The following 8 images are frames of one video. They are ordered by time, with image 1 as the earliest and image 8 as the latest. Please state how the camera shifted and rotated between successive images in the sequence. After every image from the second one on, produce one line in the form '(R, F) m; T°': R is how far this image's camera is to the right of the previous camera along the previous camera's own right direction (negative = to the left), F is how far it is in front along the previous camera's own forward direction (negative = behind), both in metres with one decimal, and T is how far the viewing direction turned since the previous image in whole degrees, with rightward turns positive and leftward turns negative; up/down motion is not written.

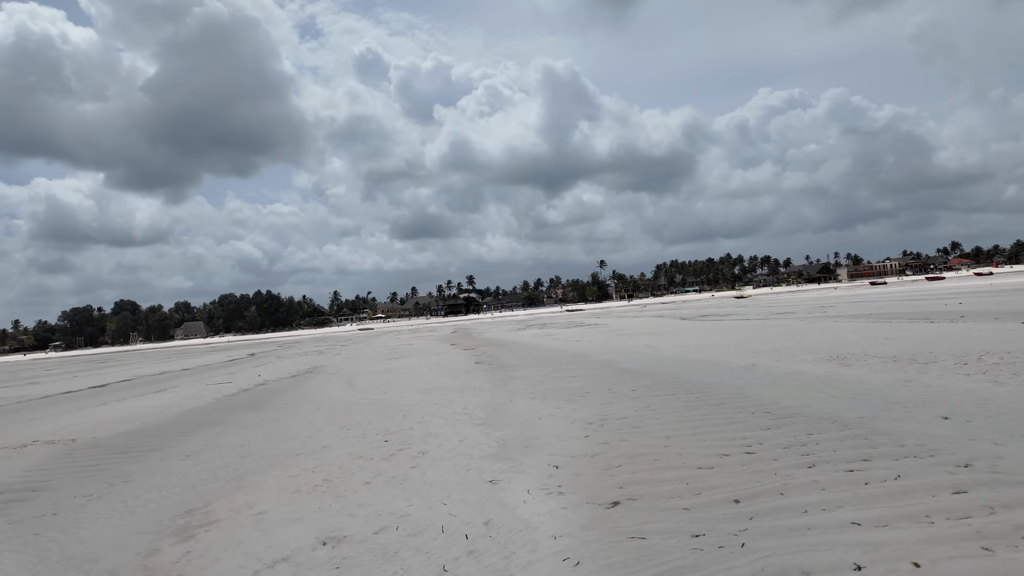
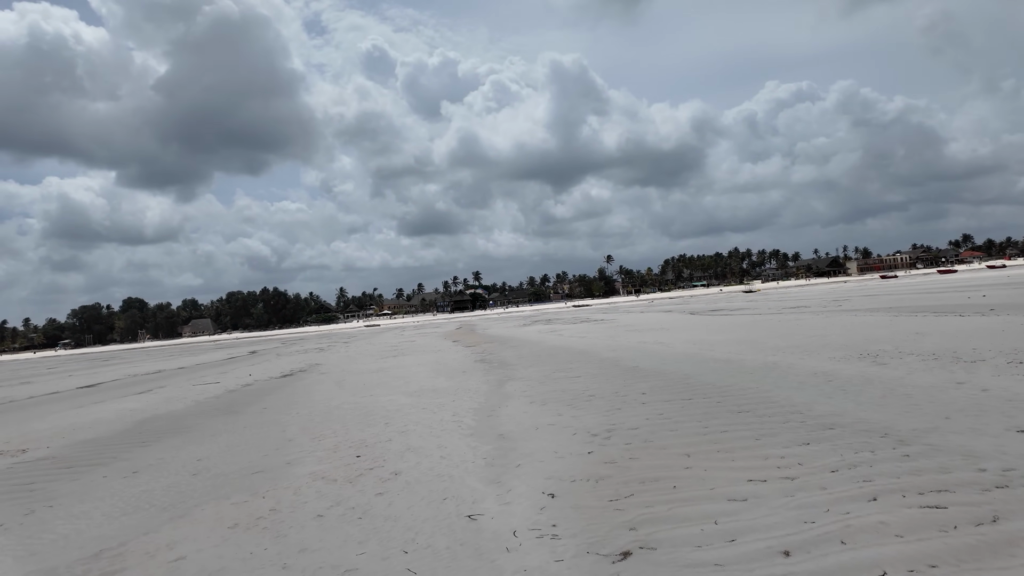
(+0.2, +1.2) m; -1°
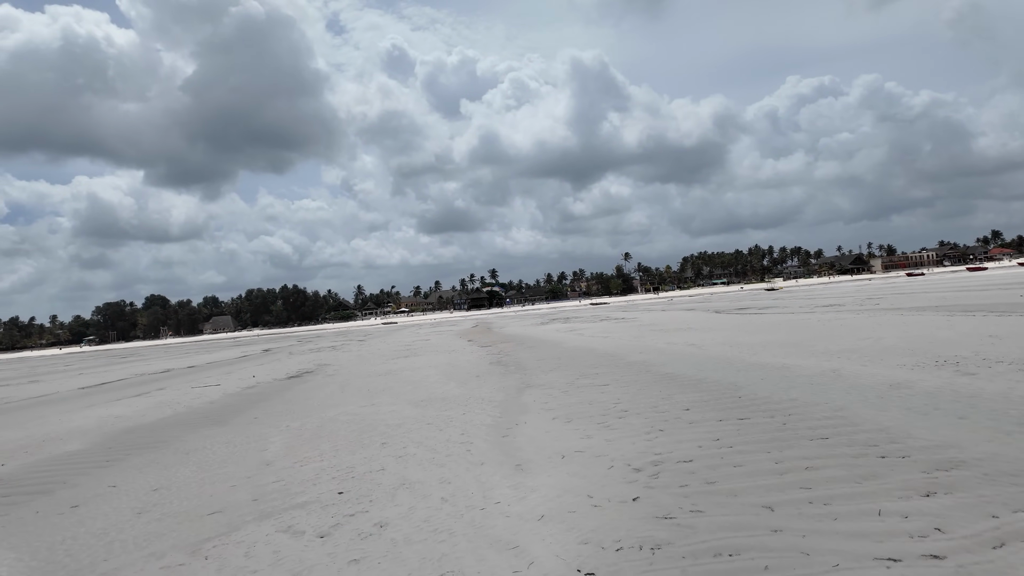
(0.0, +1.6) m; -2°
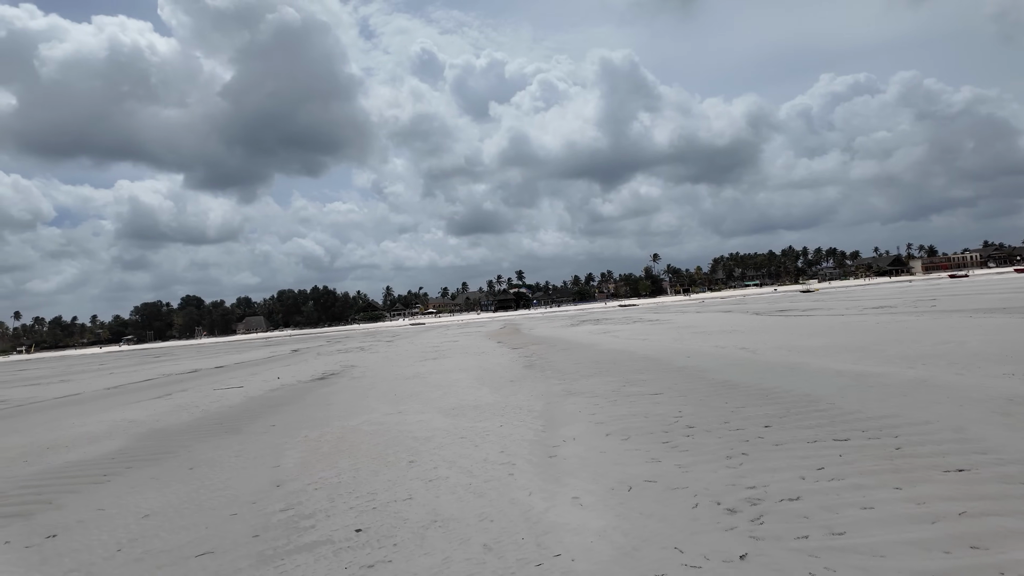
(-0.3, +1.2) m; -3°
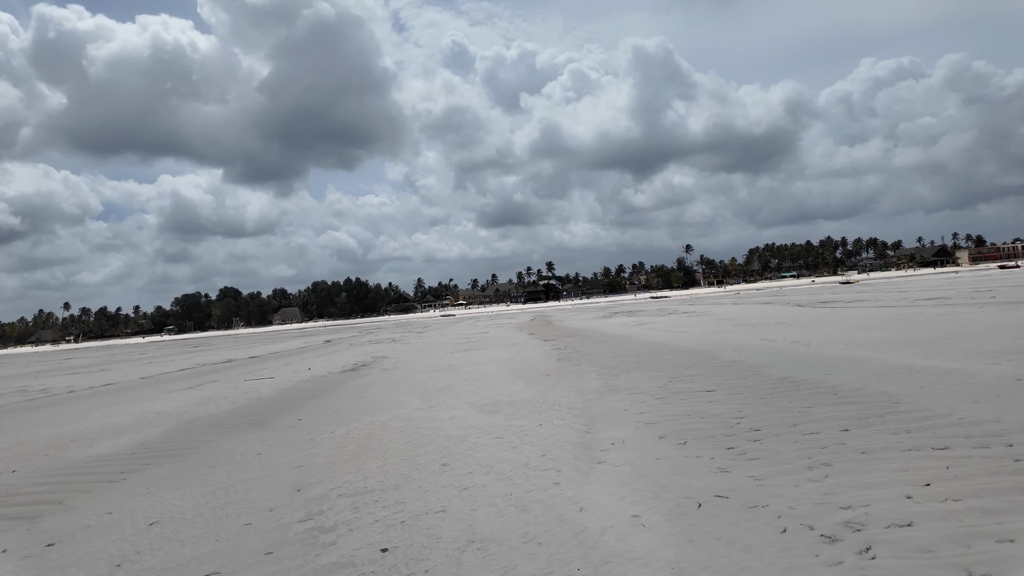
(-0.1, +0.8) m; -3°
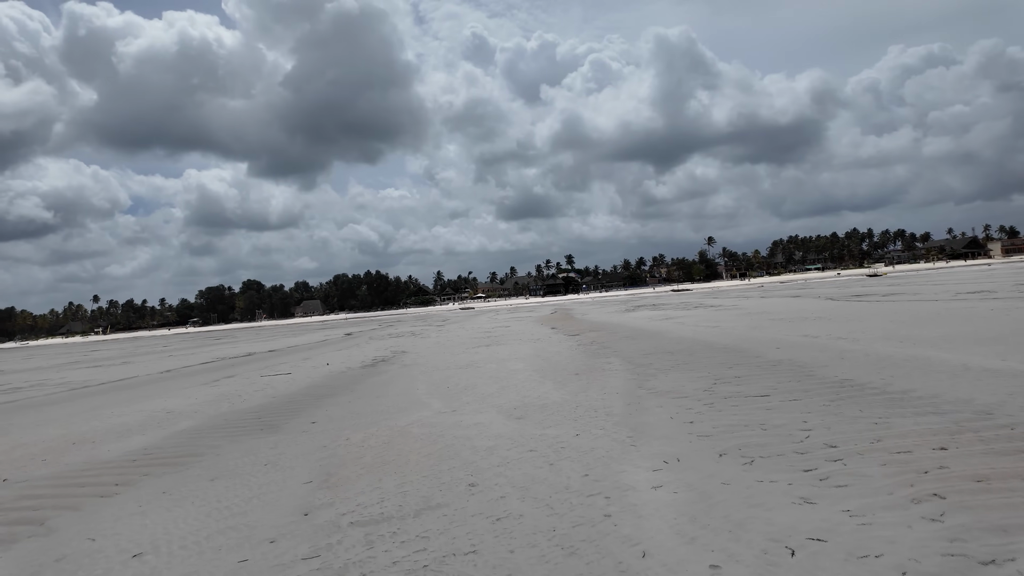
(-0.2, +0.9) m; -2°
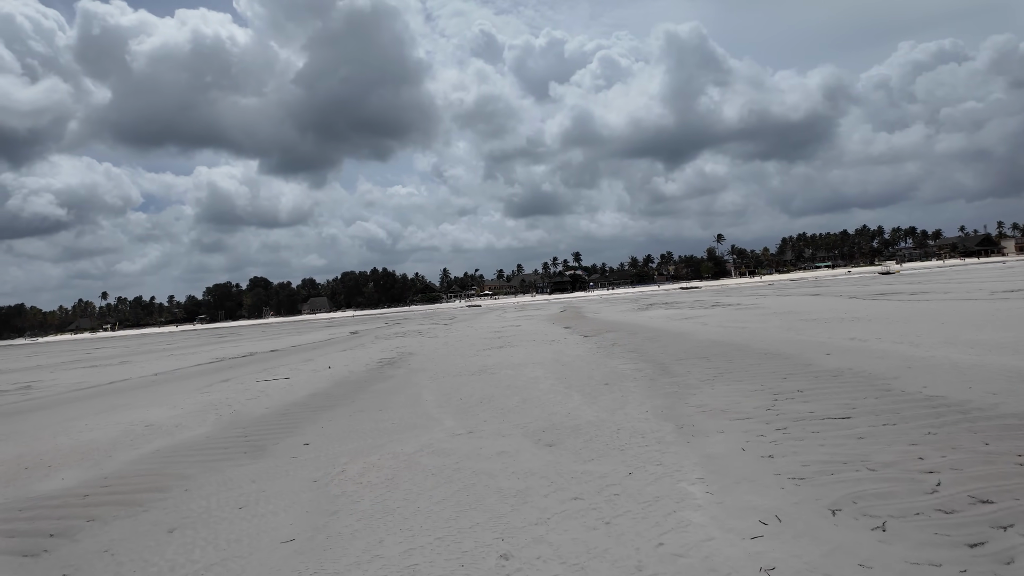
(-0.3, +1.5) m; -1°
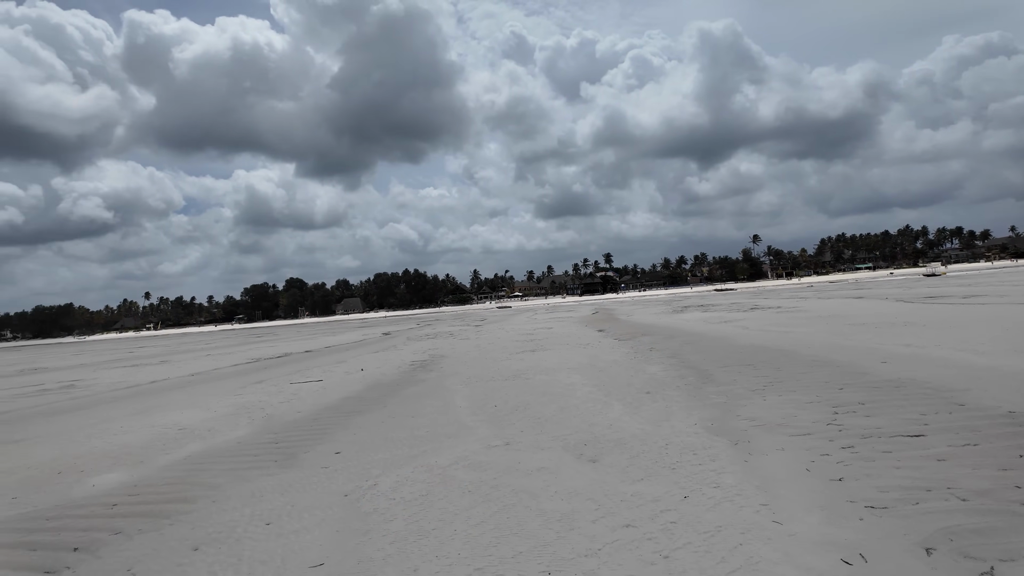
(-0.1, +0.4) m; -3°
